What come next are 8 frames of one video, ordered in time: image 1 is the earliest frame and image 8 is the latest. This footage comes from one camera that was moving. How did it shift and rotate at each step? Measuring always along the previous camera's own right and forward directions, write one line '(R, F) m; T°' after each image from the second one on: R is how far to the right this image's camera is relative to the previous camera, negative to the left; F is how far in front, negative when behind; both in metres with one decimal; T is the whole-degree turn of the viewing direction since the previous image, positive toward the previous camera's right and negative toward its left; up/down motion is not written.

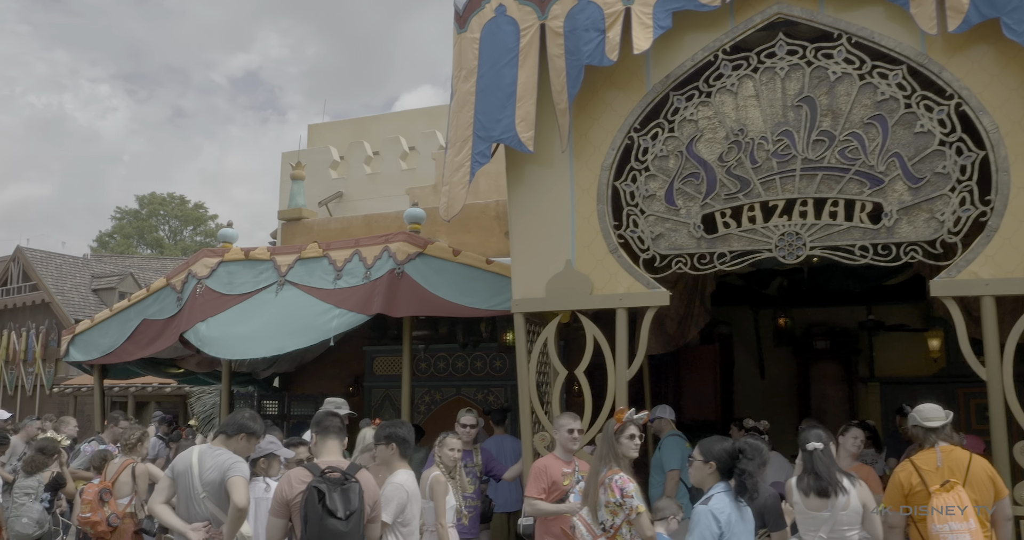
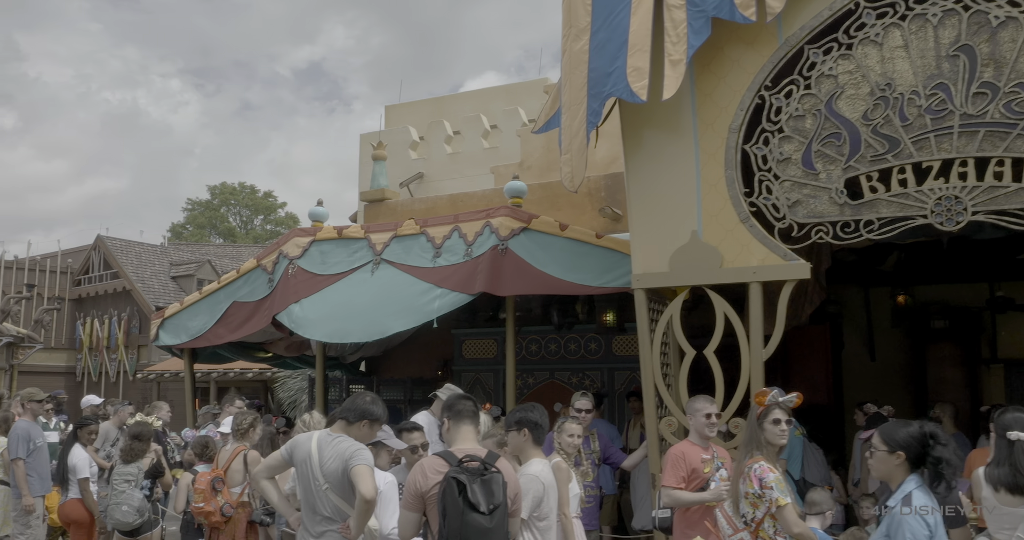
(-0.4, +0.5) m; -4°
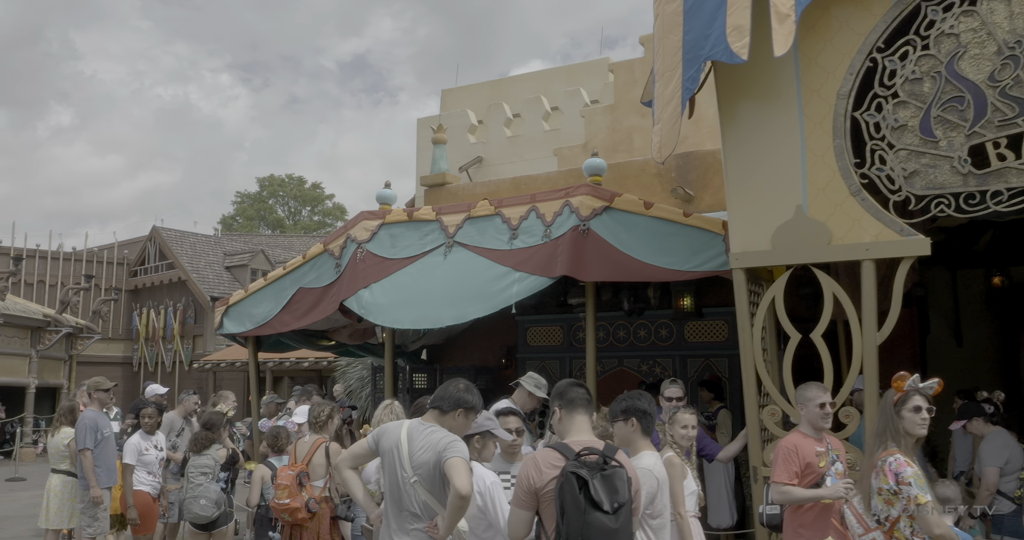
(-0.3, +0.4) m; -3°
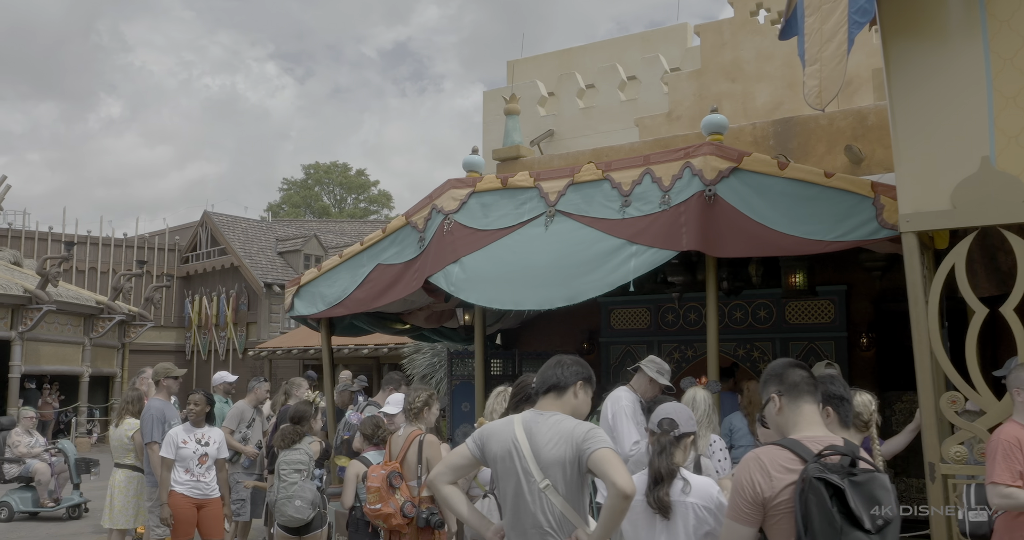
(-0.6, +0.8) m; -2°
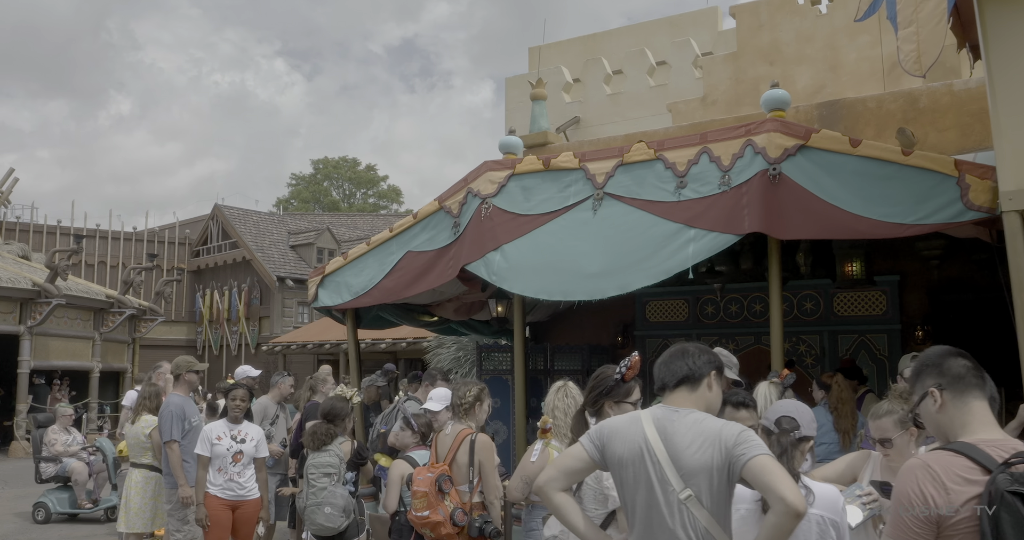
(-0.3, +0.5) m; 0°
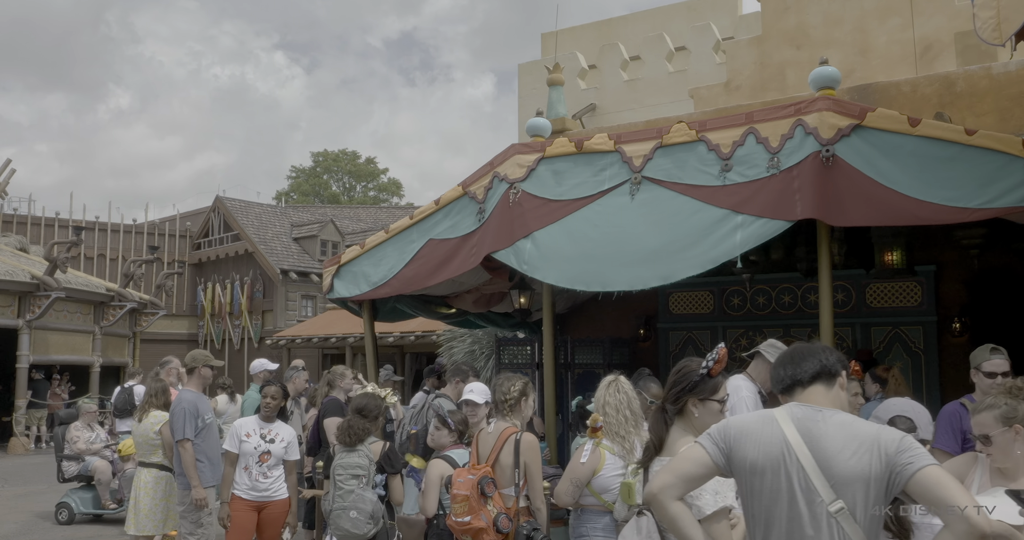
(-0.2, +0.4) m; 0°
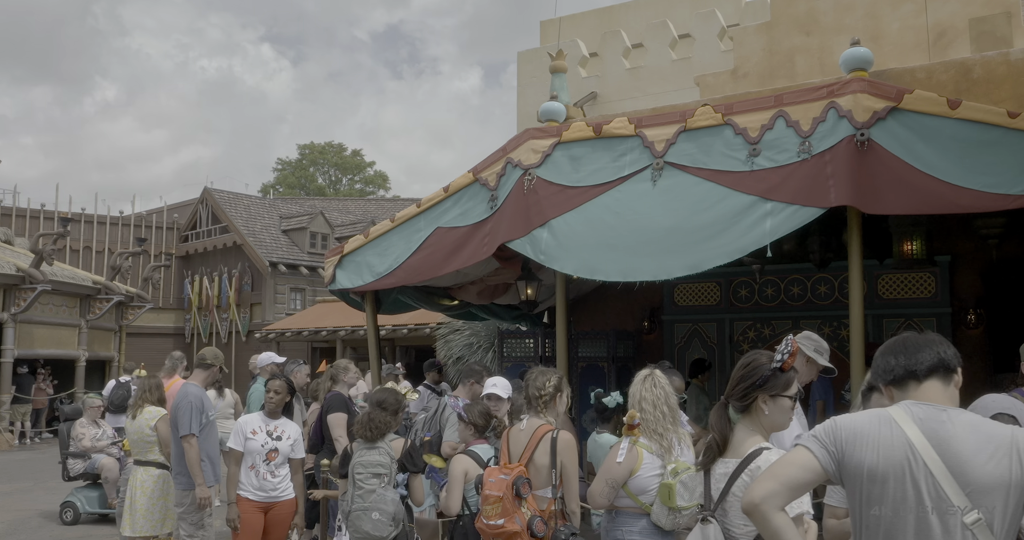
(-0.2, +0.3) m; +1°
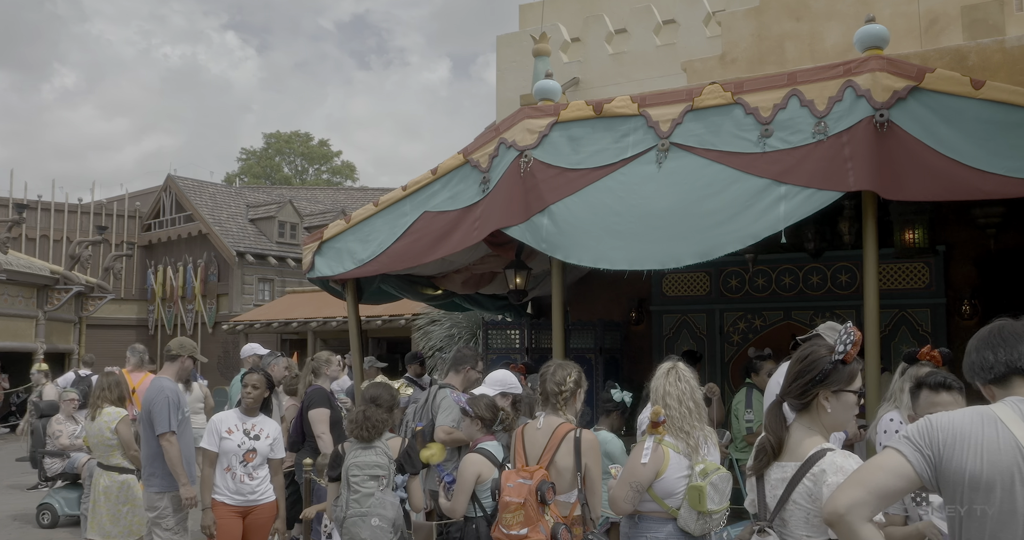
(-0.2, +0.4) m; +2°
